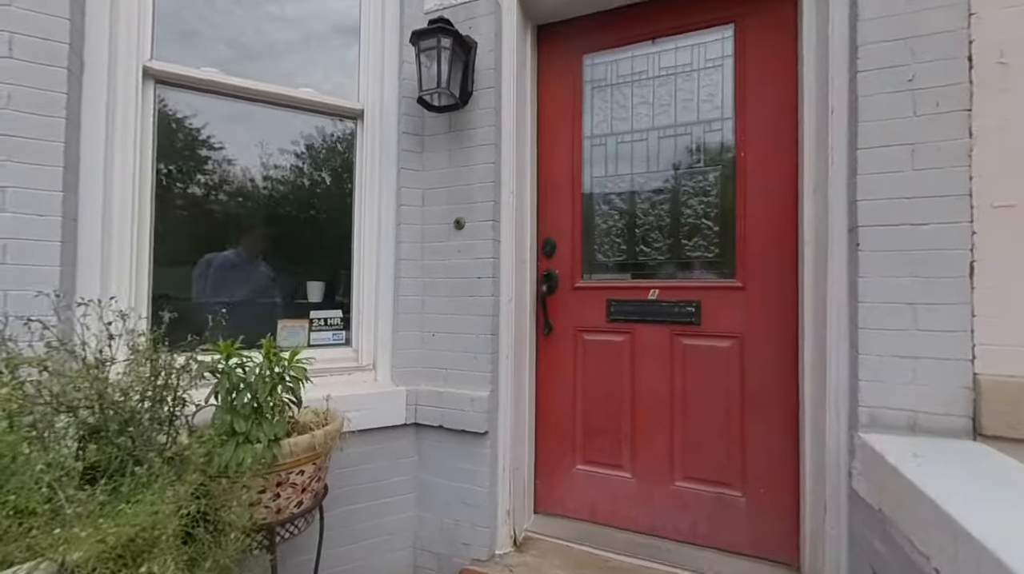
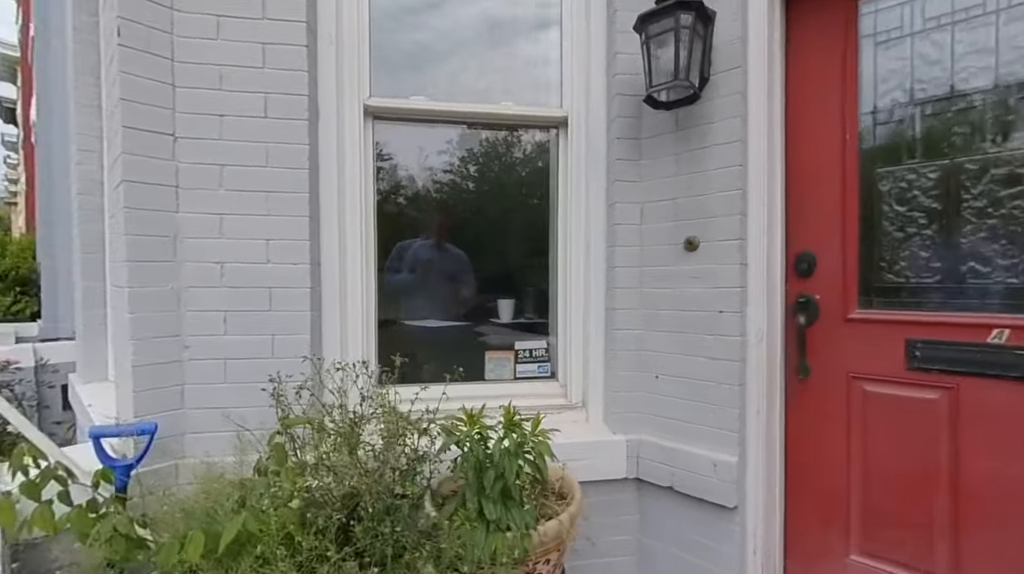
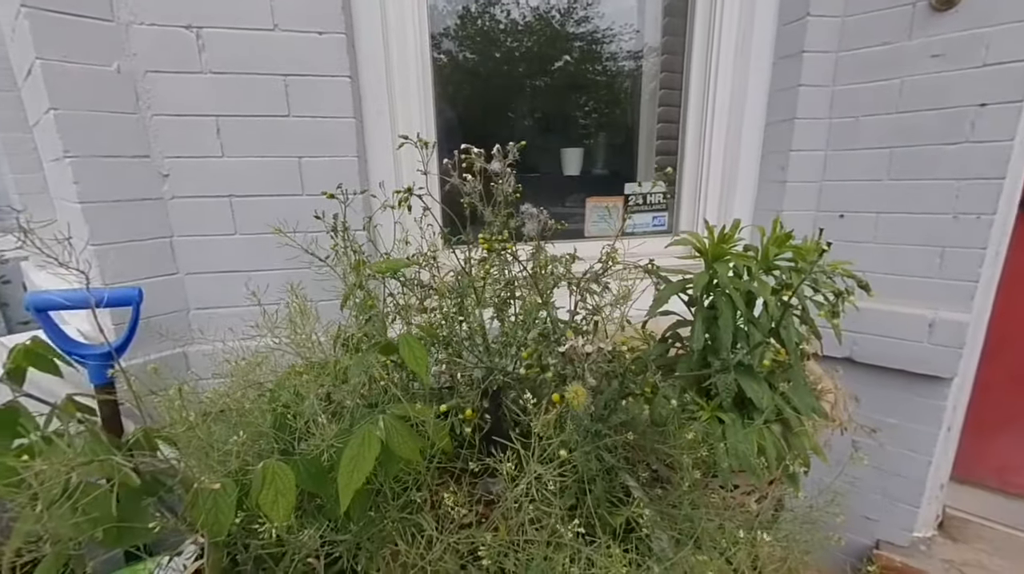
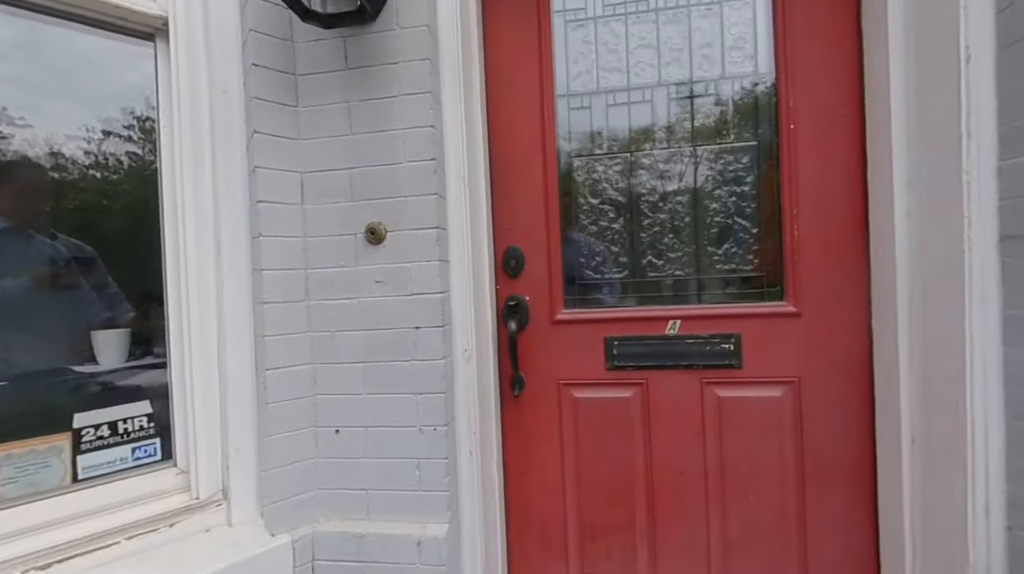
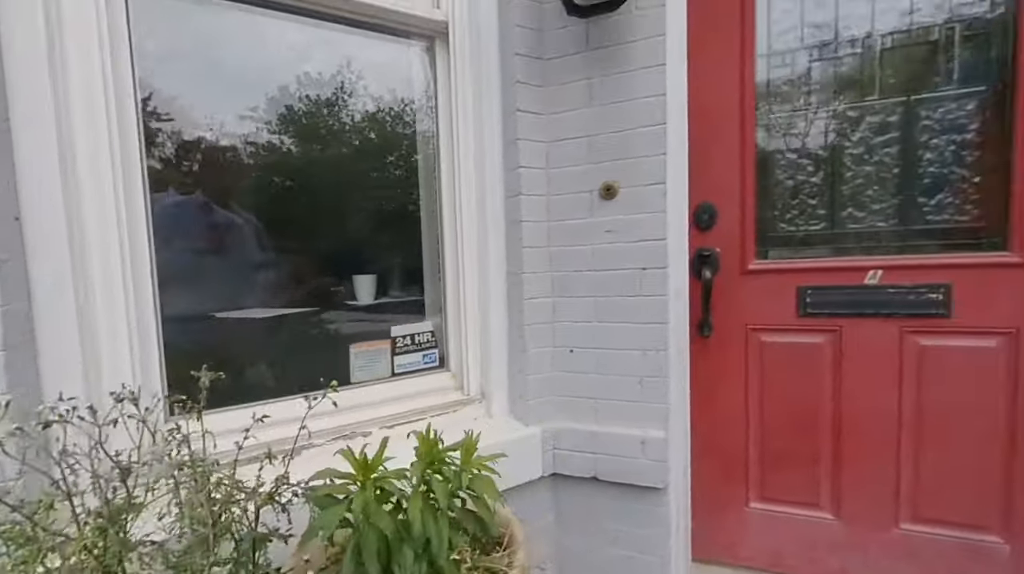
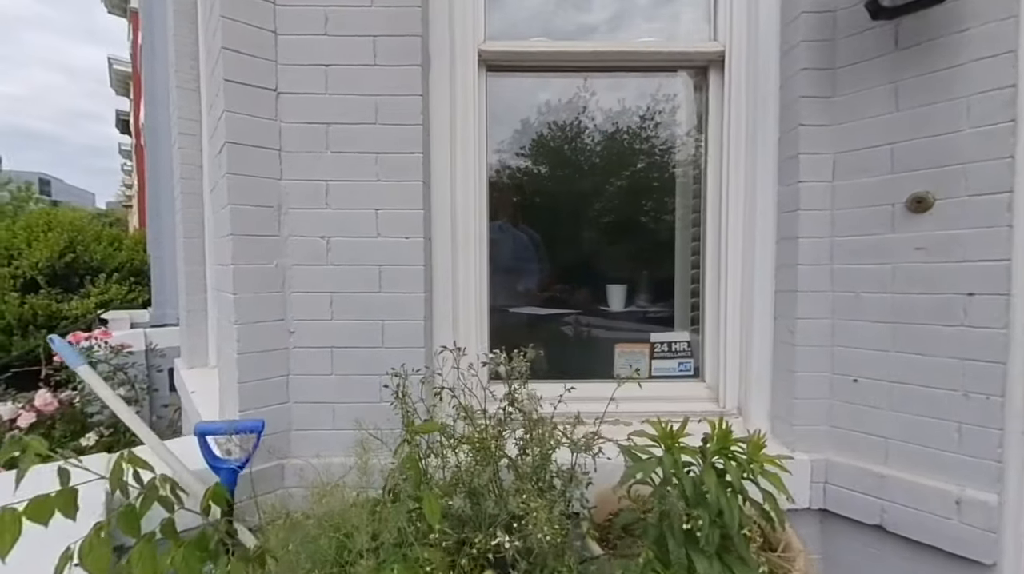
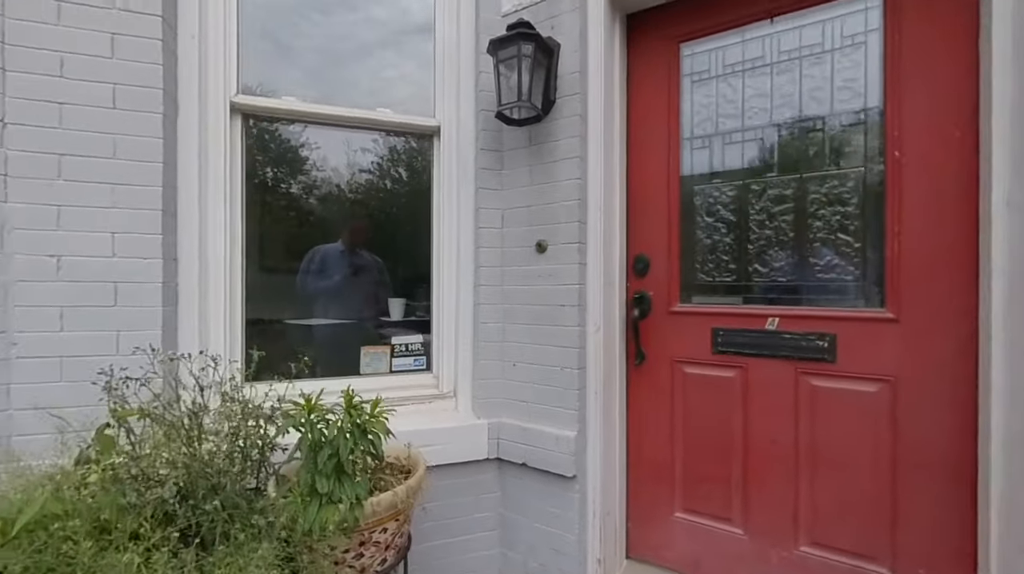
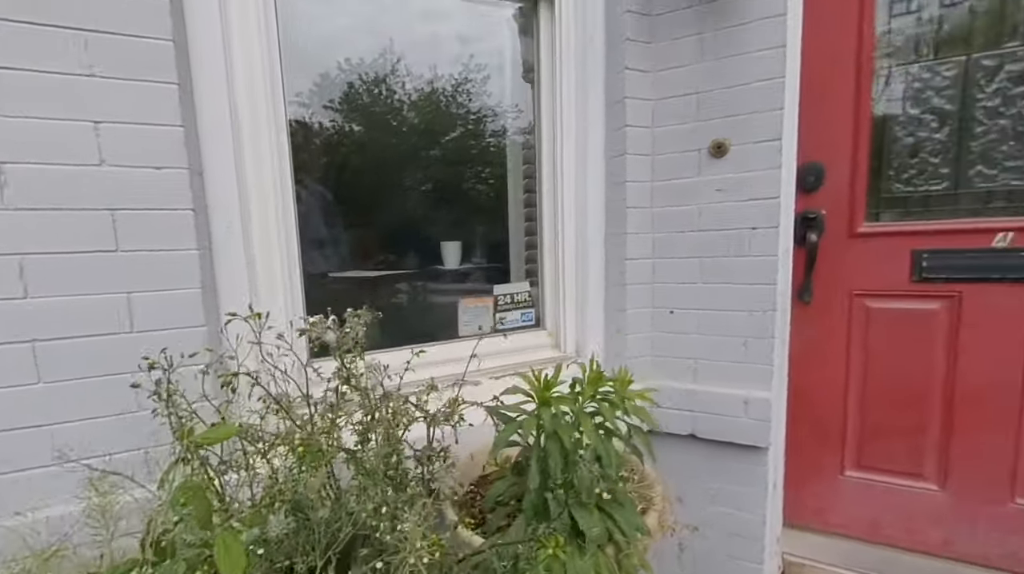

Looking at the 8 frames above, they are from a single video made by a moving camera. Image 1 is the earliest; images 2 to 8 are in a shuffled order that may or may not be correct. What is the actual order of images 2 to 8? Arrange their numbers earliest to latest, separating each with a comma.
7, 2, 6, 3, 8, 5, 4
